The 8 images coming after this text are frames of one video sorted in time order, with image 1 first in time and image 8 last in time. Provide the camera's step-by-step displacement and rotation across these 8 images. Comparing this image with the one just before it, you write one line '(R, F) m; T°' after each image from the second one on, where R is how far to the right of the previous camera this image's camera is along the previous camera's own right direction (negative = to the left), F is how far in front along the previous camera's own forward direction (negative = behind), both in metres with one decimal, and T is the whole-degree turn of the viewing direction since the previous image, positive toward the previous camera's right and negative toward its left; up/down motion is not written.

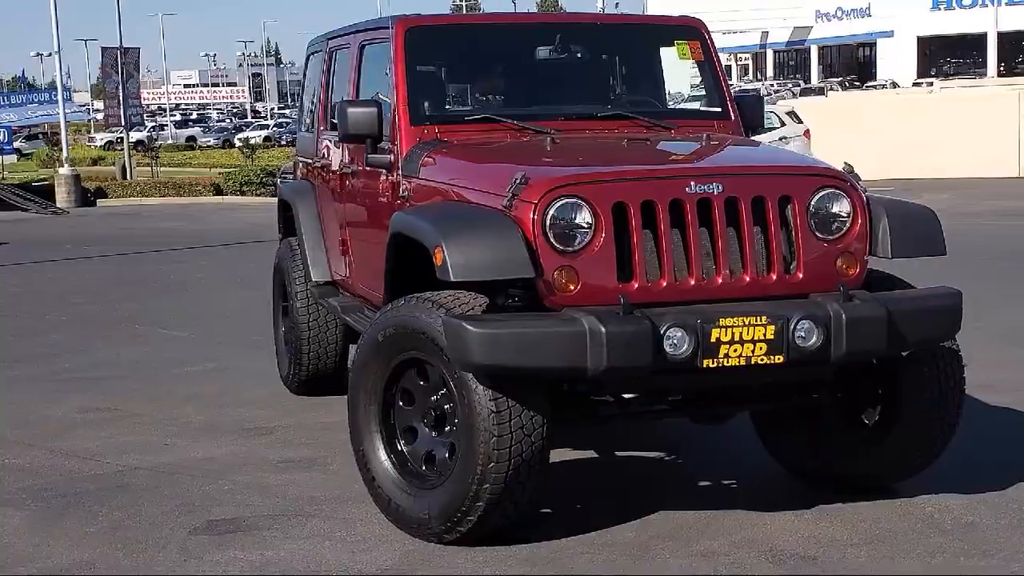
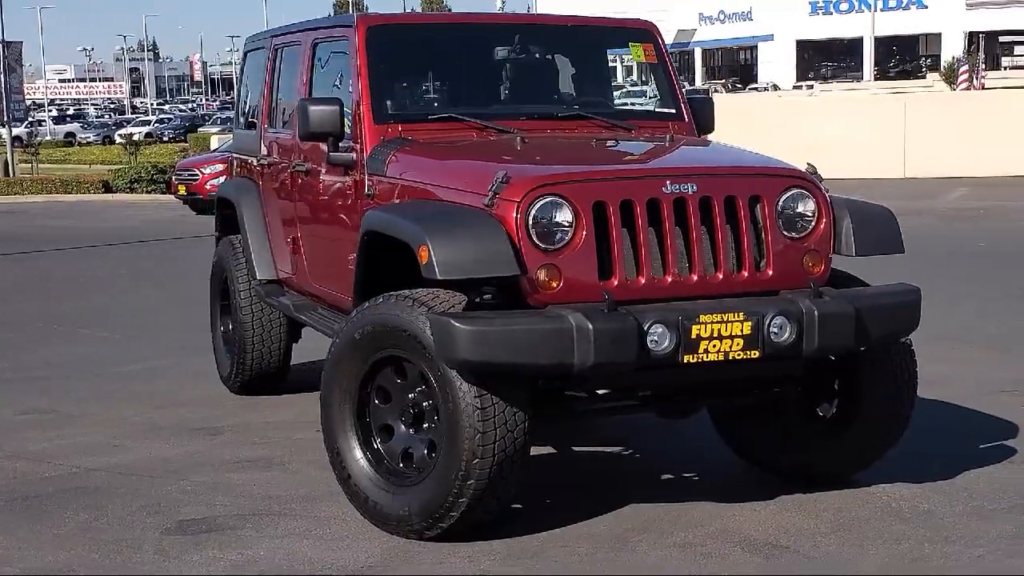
(-0.4, 0.0) m; +5°
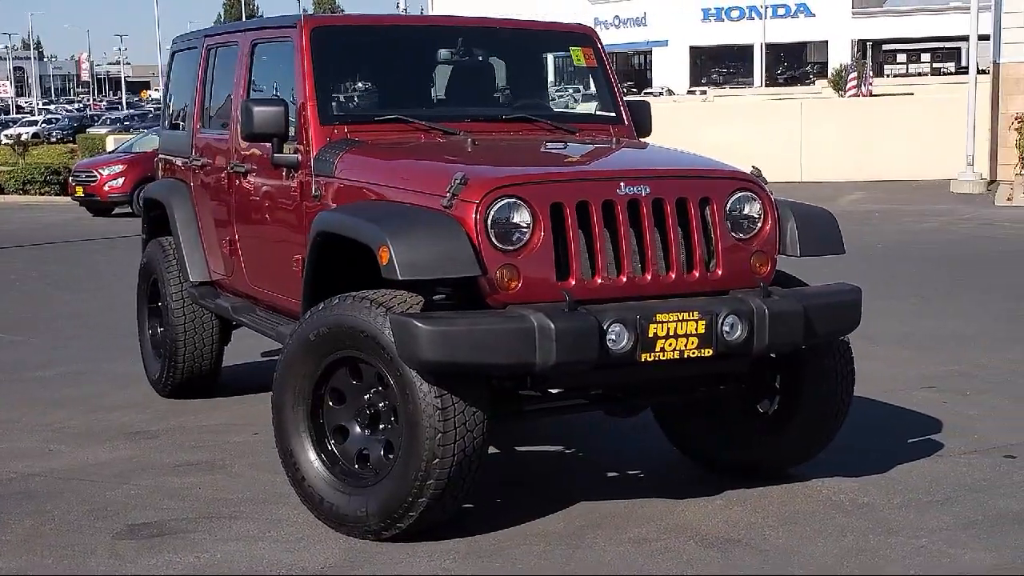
(-0.2, 0.0) m; +4°
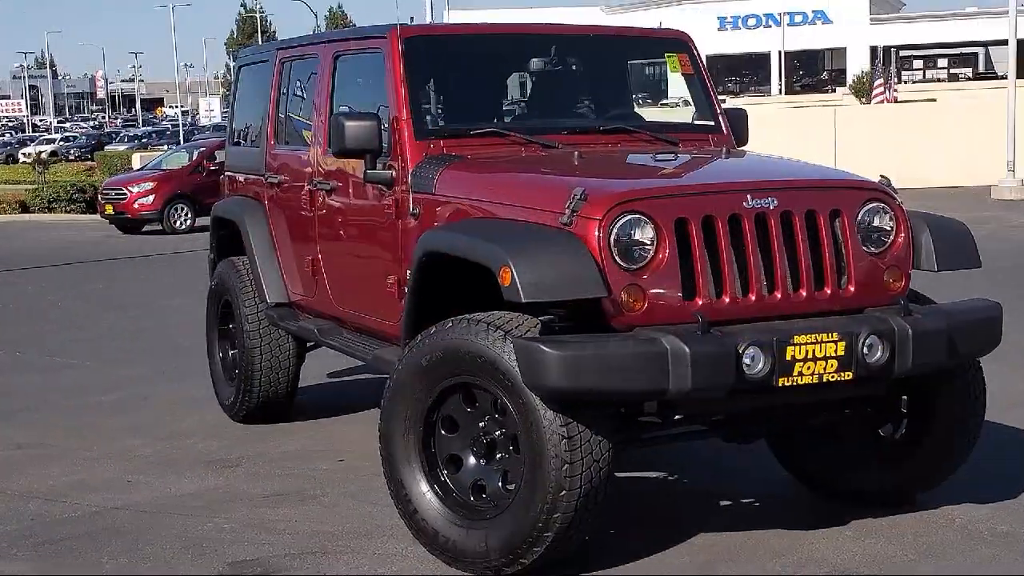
(-0.4, +0.3) m; -1°
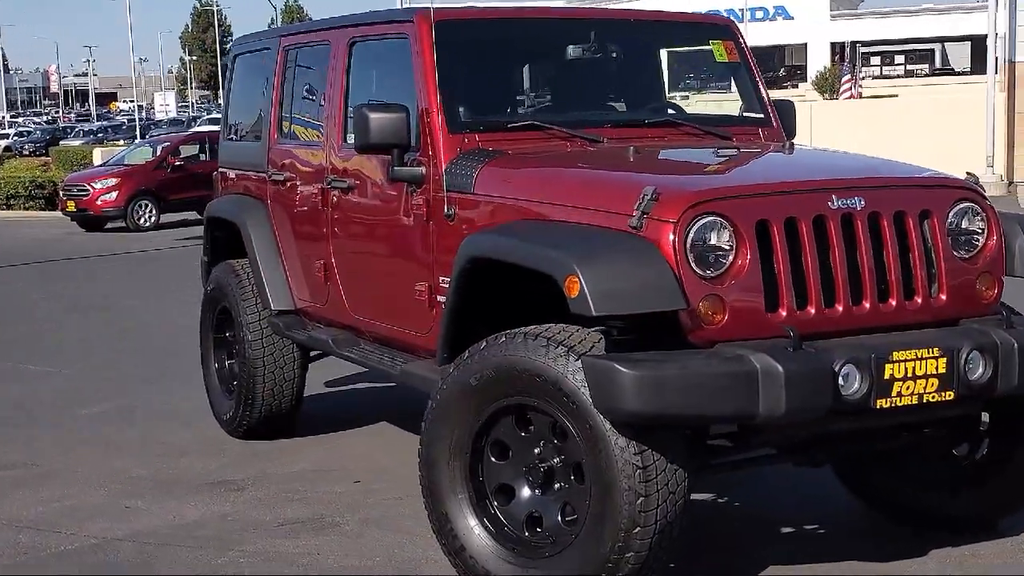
(-0.3, +0.5) m; +2°
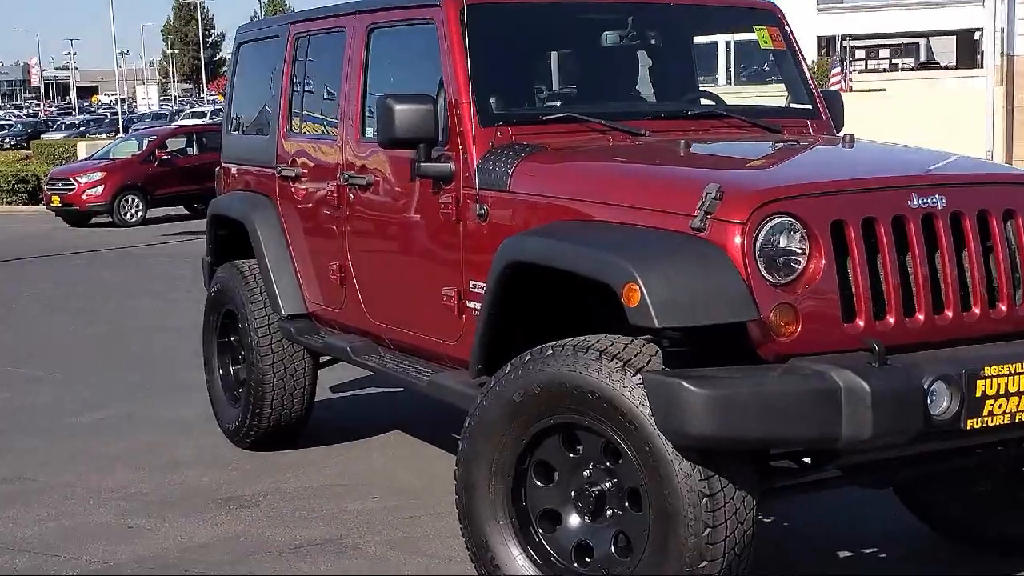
(-0.2, +0.4) m; +1°
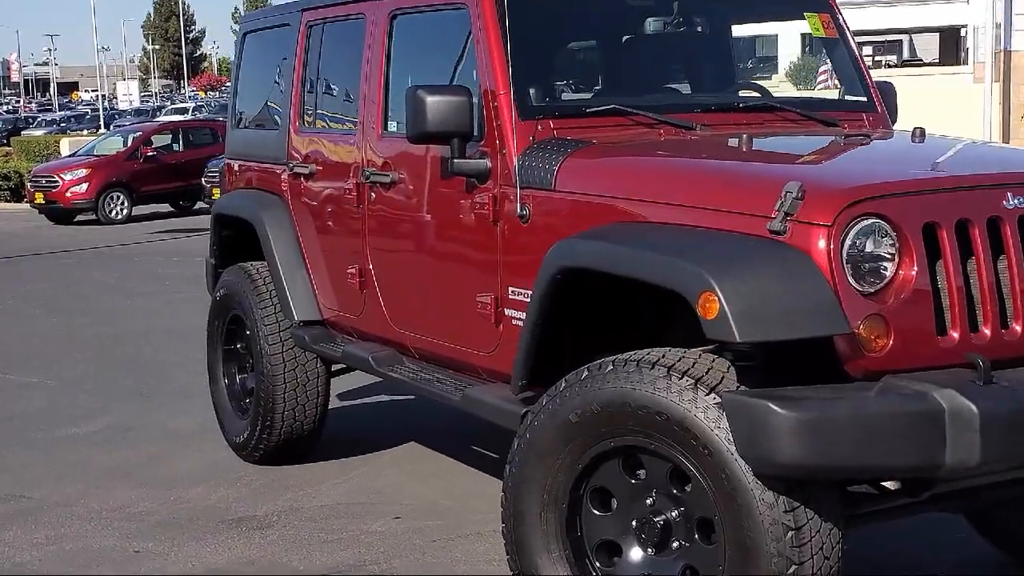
(-0.2, +0.4) m; +1°
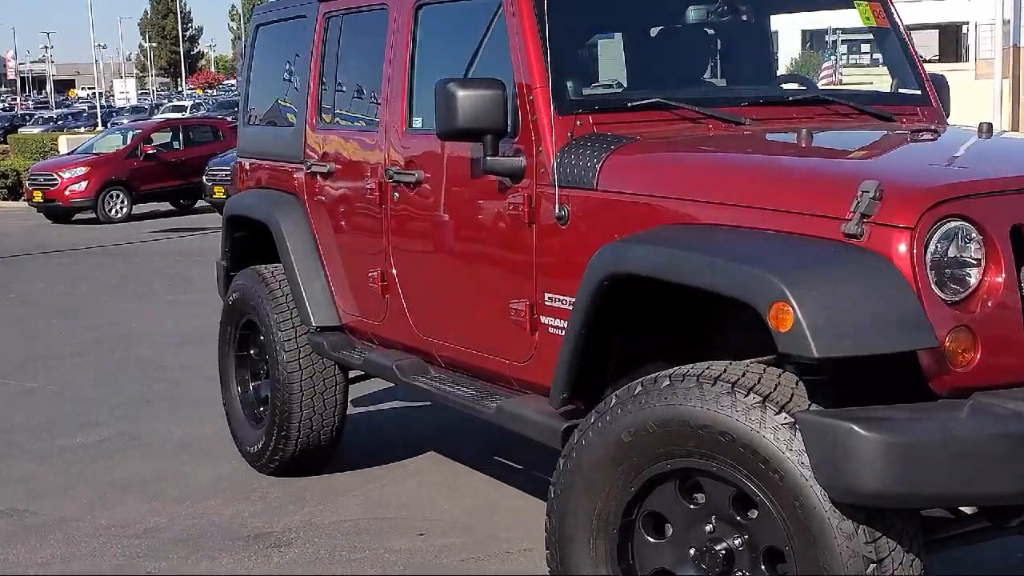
(-0.1, +0.3) m; 0°
